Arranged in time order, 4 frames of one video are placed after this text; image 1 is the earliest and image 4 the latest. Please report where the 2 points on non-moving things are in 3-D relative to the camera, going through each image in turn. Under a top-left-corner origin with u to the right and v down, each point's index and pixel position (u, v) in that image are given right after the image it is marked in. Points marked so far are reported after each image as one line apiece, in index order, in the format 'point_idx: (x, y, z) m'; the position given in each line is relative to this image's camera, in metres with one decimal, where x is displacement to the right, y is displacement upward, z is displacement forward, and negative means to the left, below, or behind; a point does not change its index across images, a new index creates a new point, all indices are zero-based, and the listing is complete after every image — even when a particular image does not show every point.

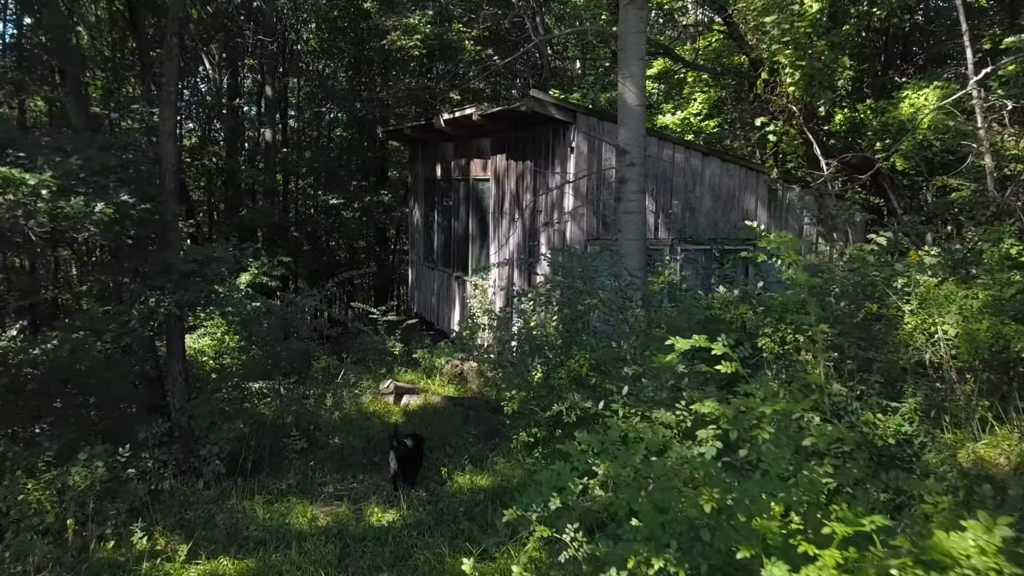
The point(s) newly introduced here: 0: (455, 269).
0: (-0.8, +0.3, +11.4) m
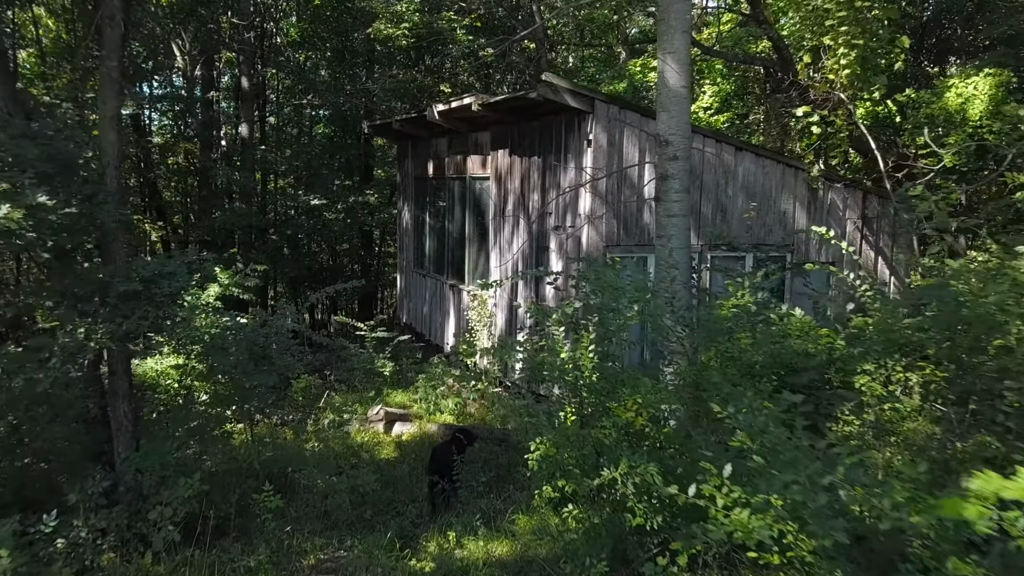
0: (-0.8, +0.2, +10.4) m
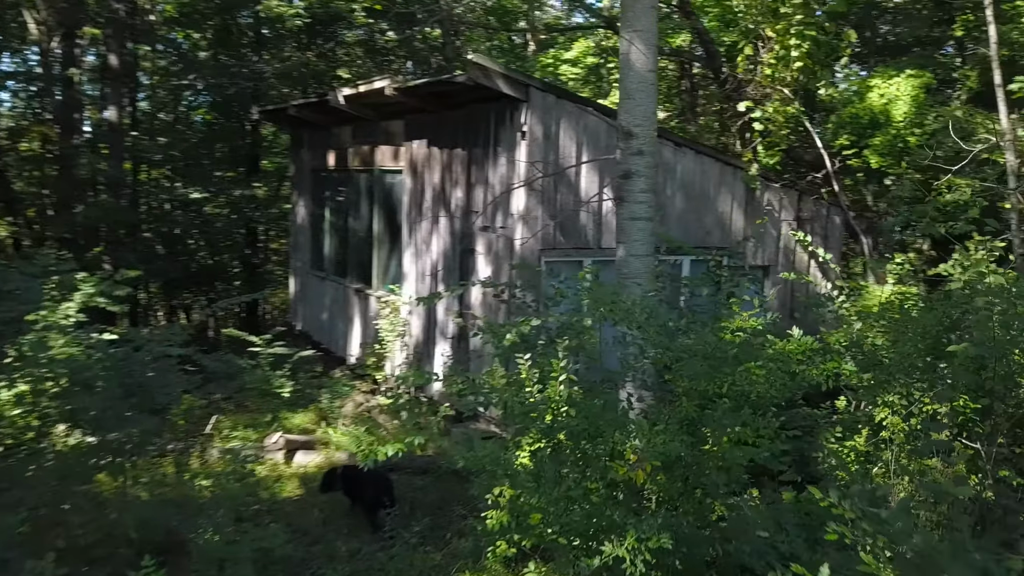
0: (-2.0, +0.1, +9.5) m
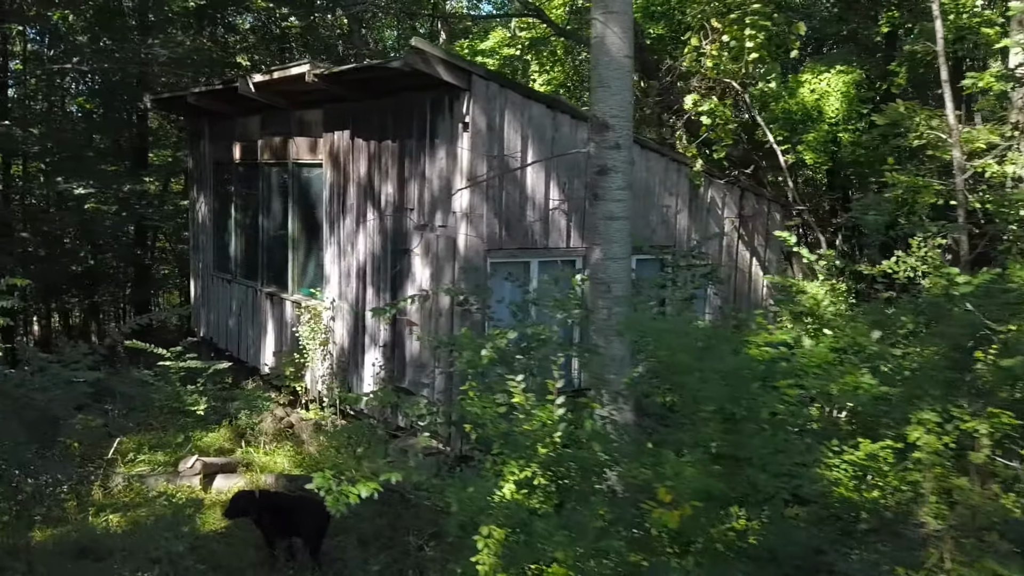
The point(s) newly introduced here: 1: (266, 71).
0: (-2.8, +0.1, +8.8) m
1: (-2.3, +2.0, +7.0) m
